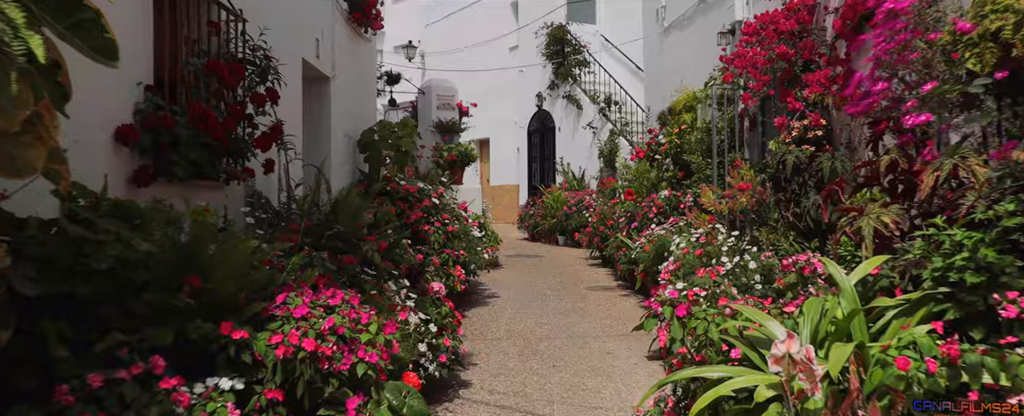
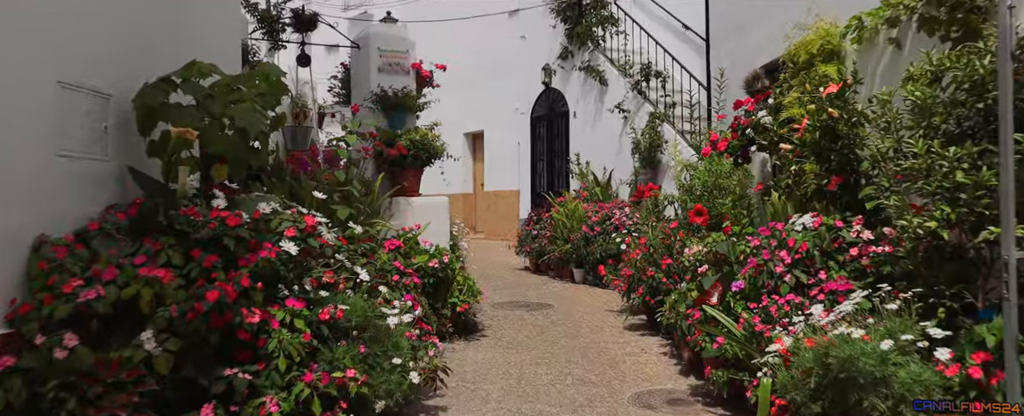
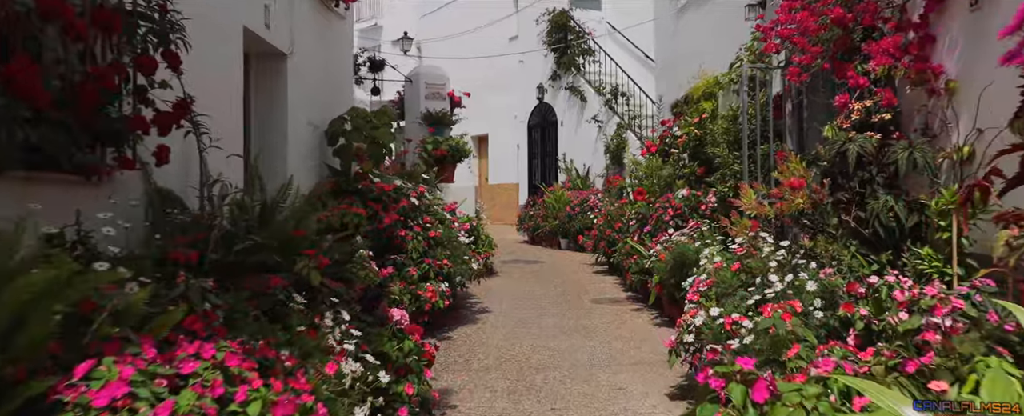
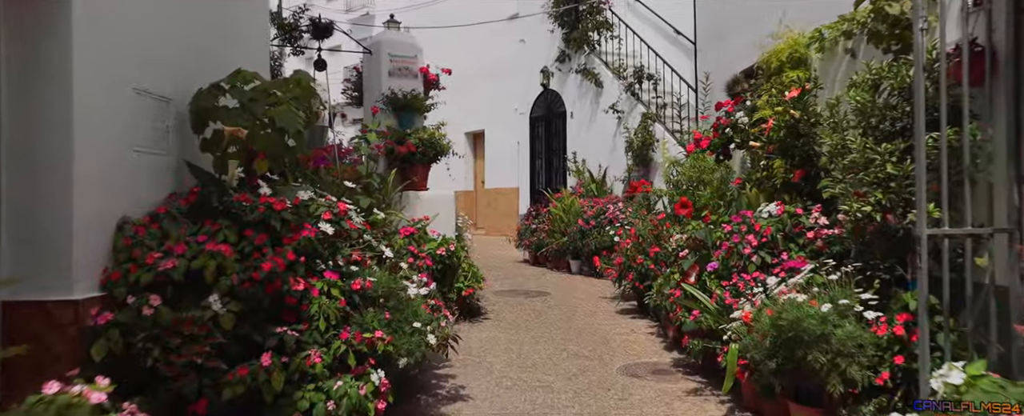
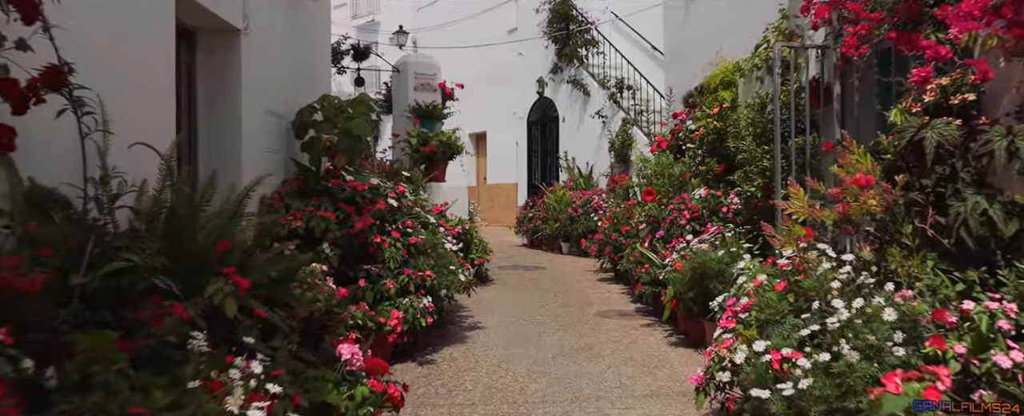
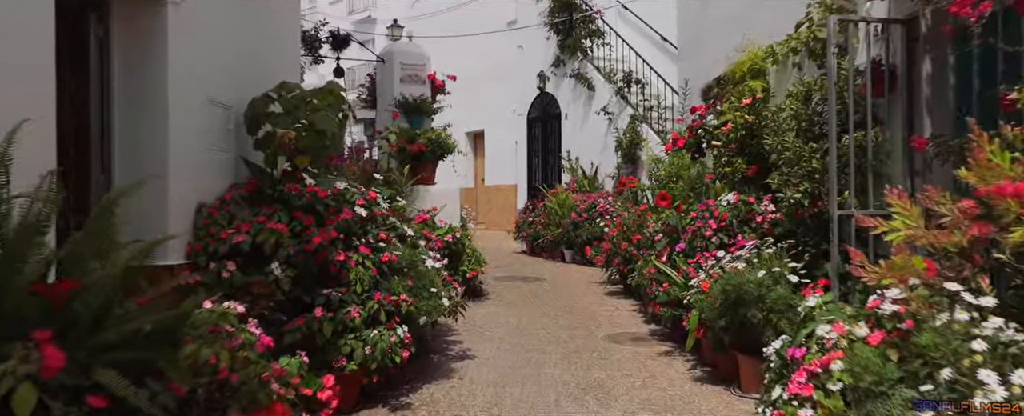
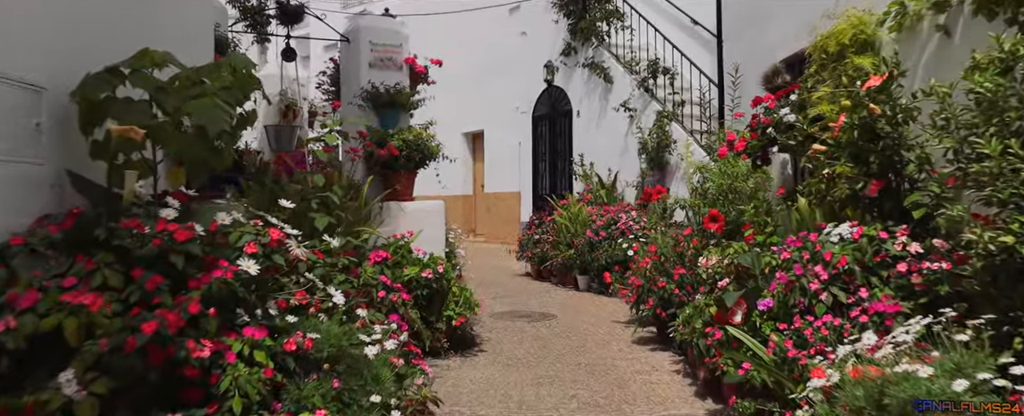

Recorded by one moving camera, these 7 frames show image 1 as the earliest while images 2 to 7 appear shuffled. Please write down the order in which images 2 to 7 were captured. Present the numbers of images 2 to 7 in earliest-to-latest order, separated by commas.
3, 5, 6, 4, 2, 7
